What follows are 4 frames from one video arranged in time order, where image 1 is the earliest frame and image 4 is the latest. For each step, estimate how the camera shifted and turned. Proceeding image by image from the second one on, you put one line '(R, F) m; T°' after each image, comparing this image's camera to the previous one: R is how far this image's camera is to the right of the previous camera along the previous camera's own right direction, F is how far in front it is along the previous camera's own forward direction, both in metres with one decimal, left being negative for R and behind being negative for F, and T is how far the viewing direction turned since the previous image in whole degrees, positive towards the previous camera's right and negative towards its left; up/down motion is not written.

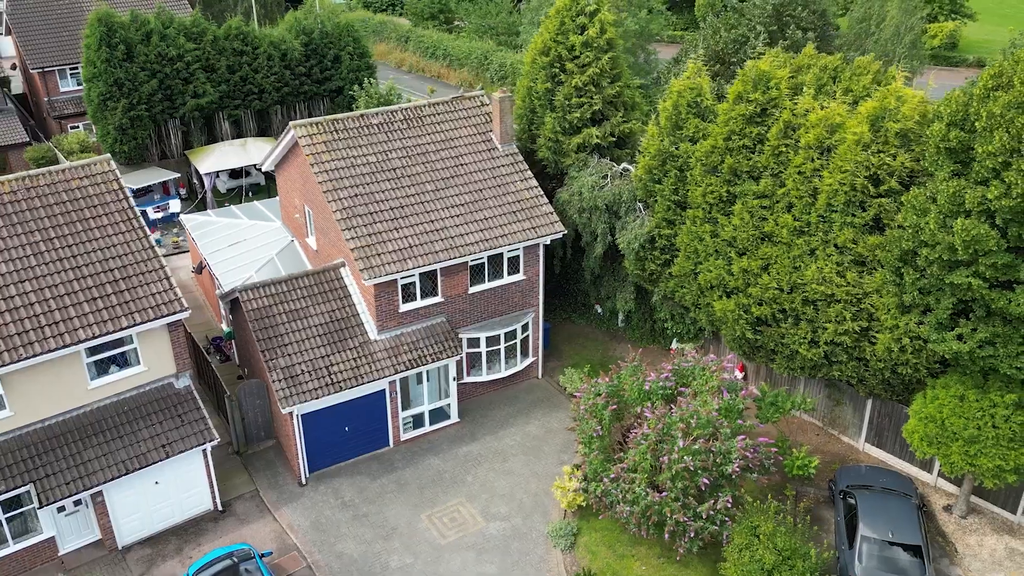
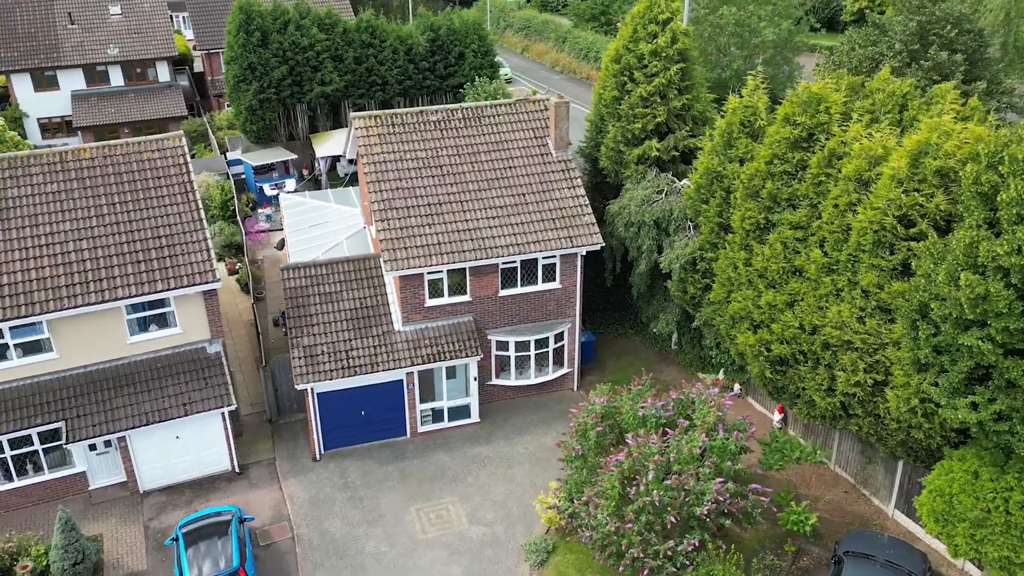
(+4.2, +0.6) m; -12°
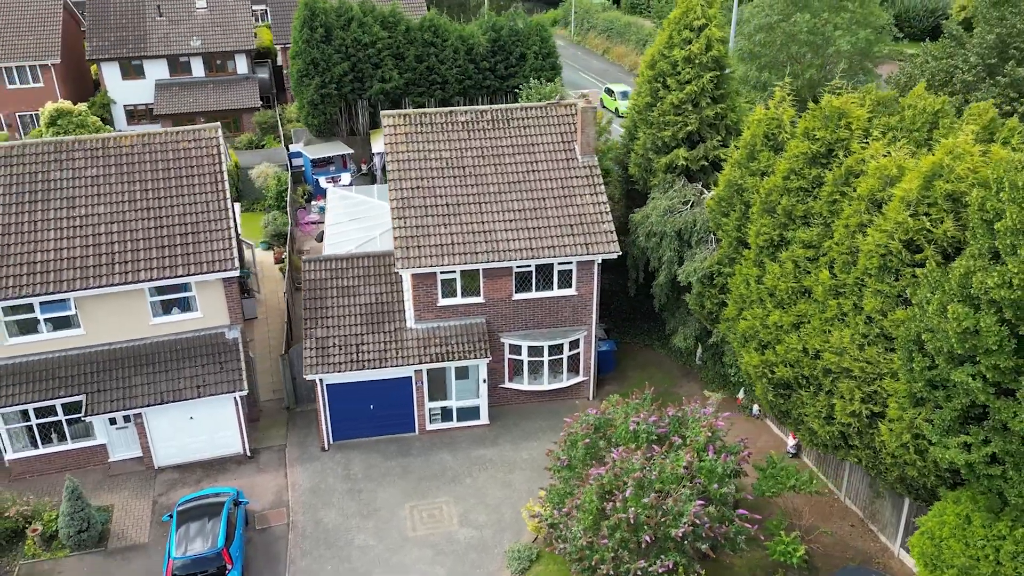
(+2.2, +0.2) m; -6°
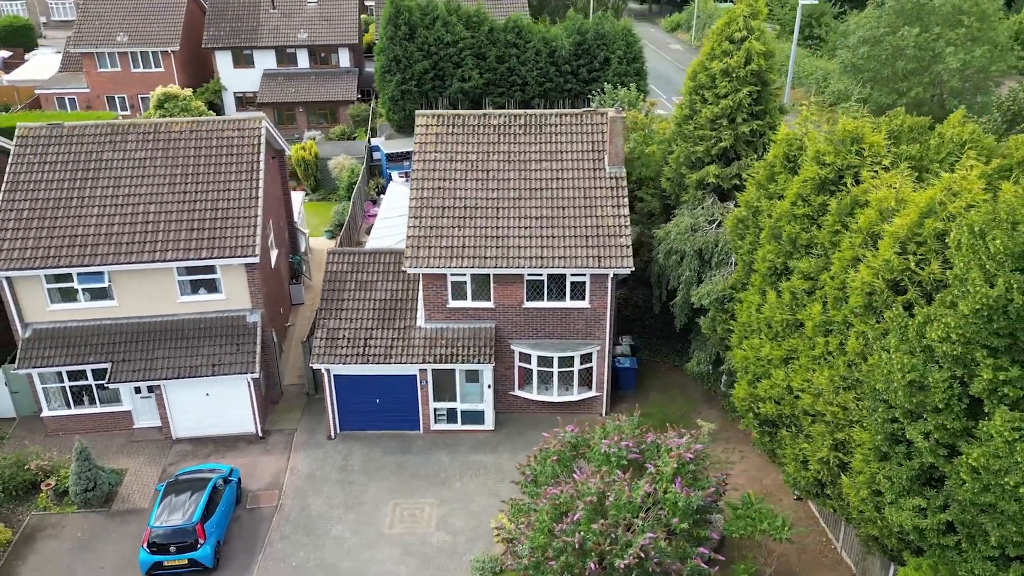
(+3.3, +0.5) m; -9°
